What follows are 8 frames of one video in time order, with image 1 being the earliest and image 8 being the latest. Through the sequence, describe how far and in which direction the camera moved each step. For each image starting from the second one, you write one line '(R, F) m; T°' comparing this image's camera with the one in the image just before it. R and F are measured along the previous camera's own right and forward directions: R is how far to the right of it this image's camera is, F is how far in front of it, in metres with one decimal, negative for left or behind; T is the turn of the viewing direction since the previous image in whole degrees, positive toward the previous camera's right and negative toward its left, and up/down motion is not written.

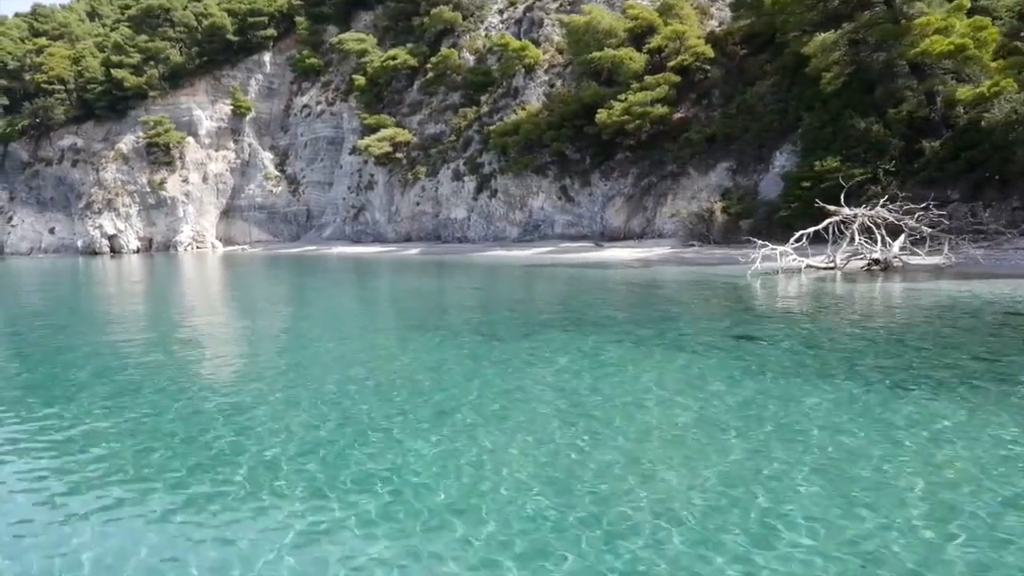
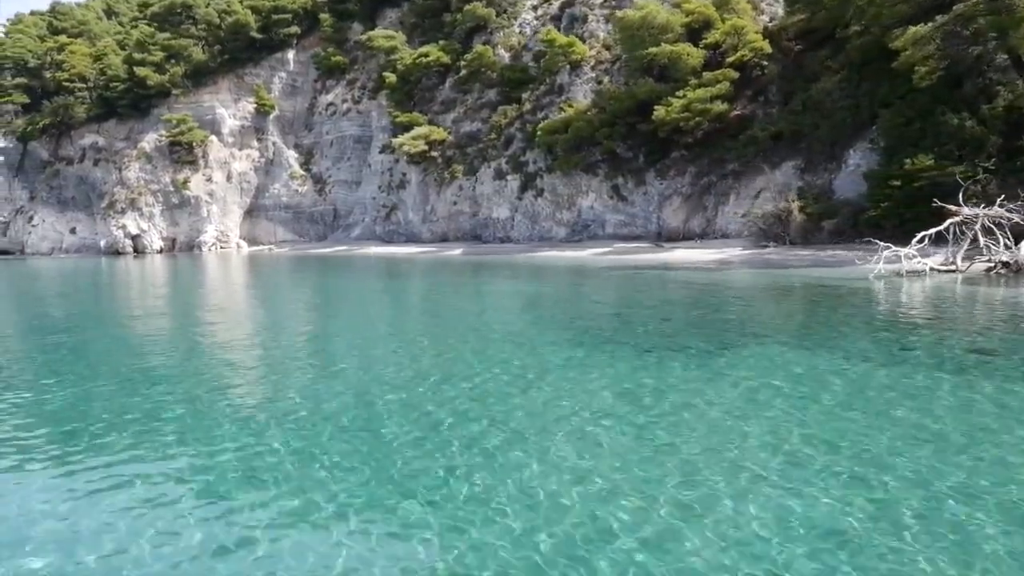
(-2.2, +0.7) m; 0°
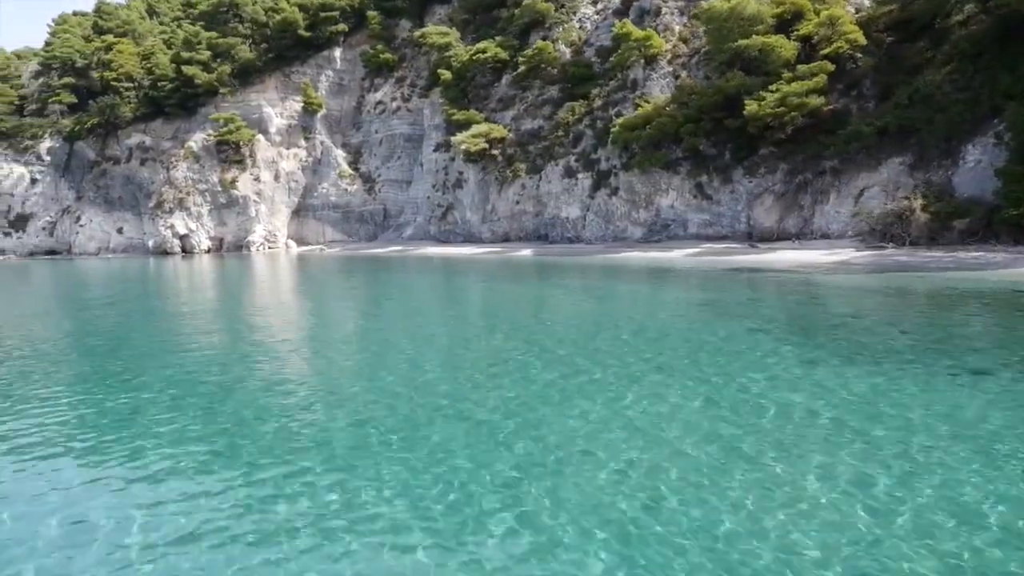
(-2.5, +1.0) m; -1°
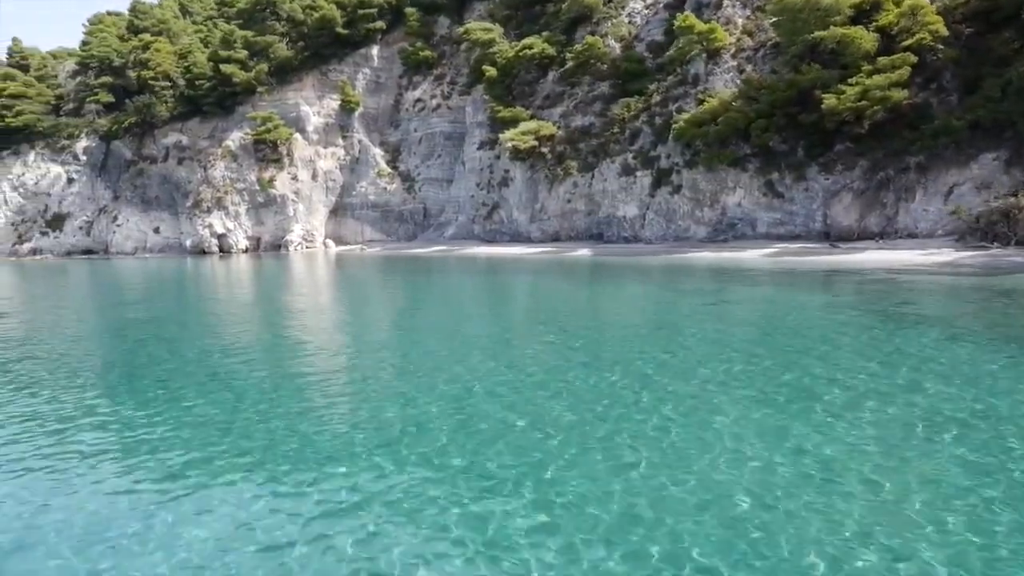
(-1.9, +0.9) m; -1°
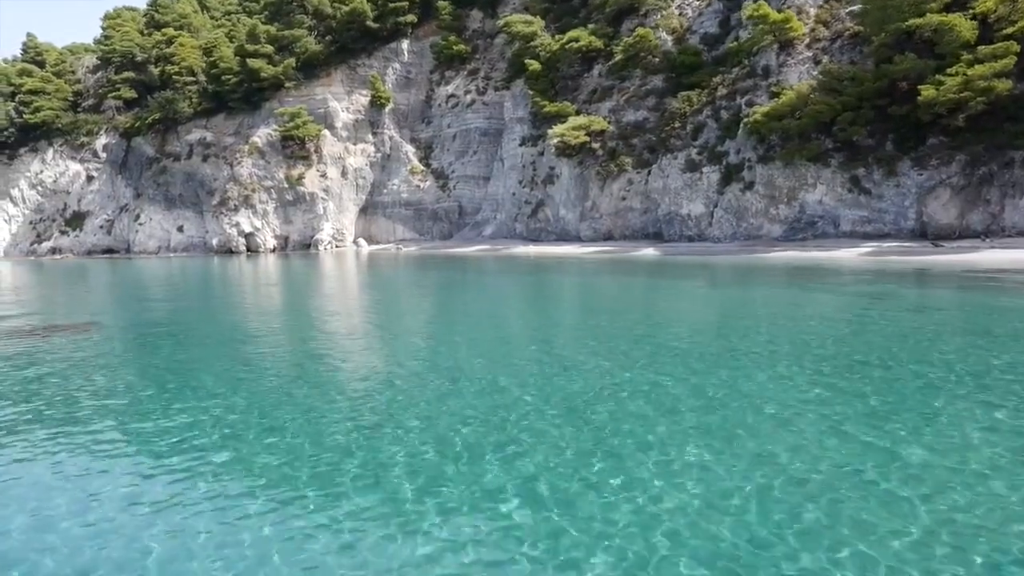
(-2.8, +1.4) m; 0°
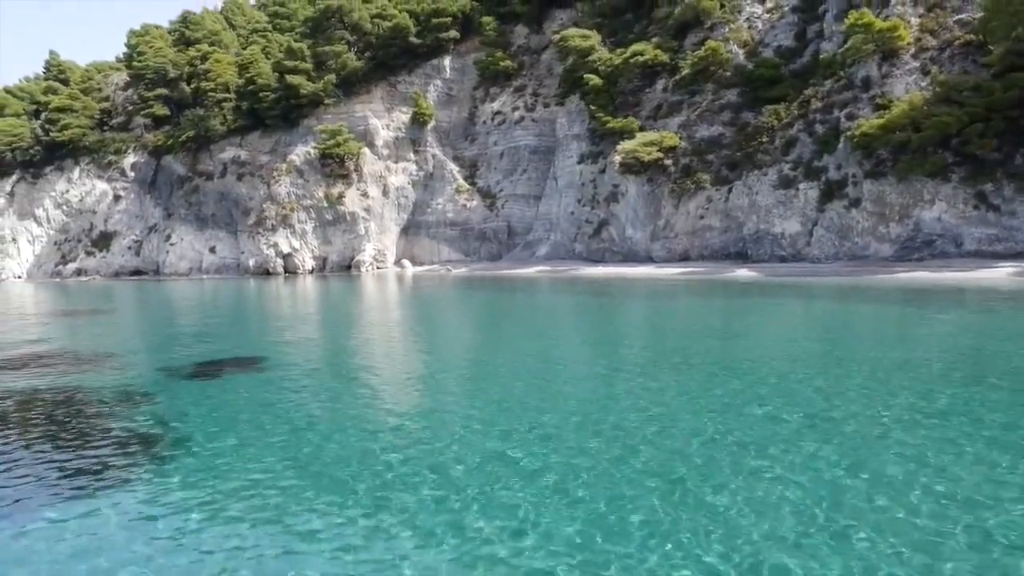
(-3.8, +2.0) m; 0°
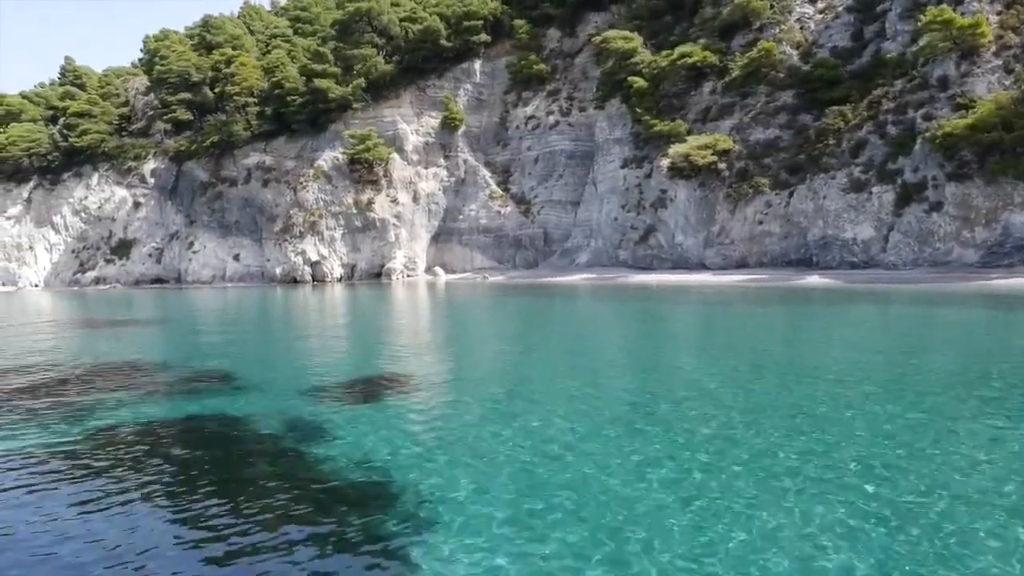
(-2.6, +1.4) m; 0°
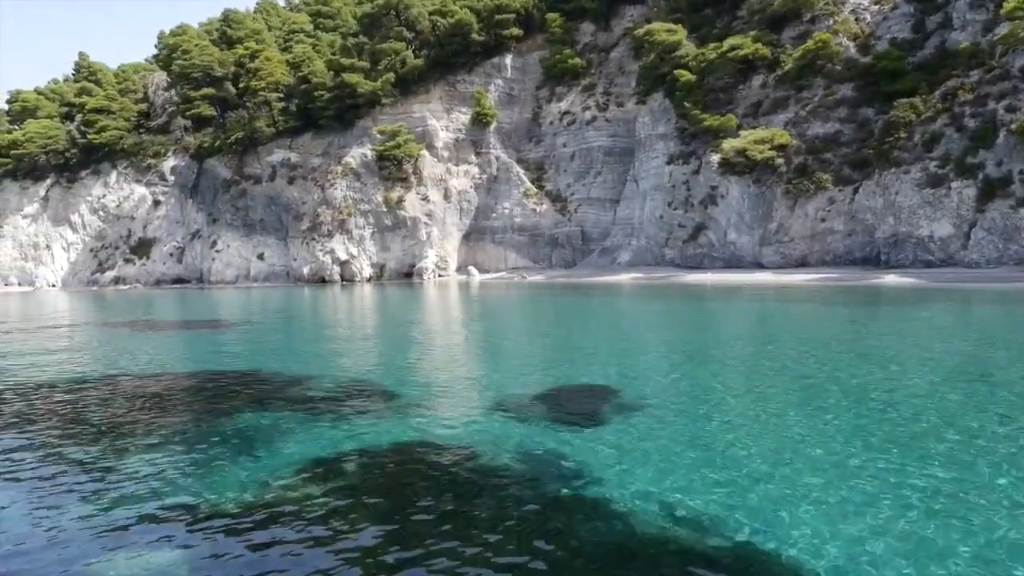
(-2.5, +1.4) m; 0°
